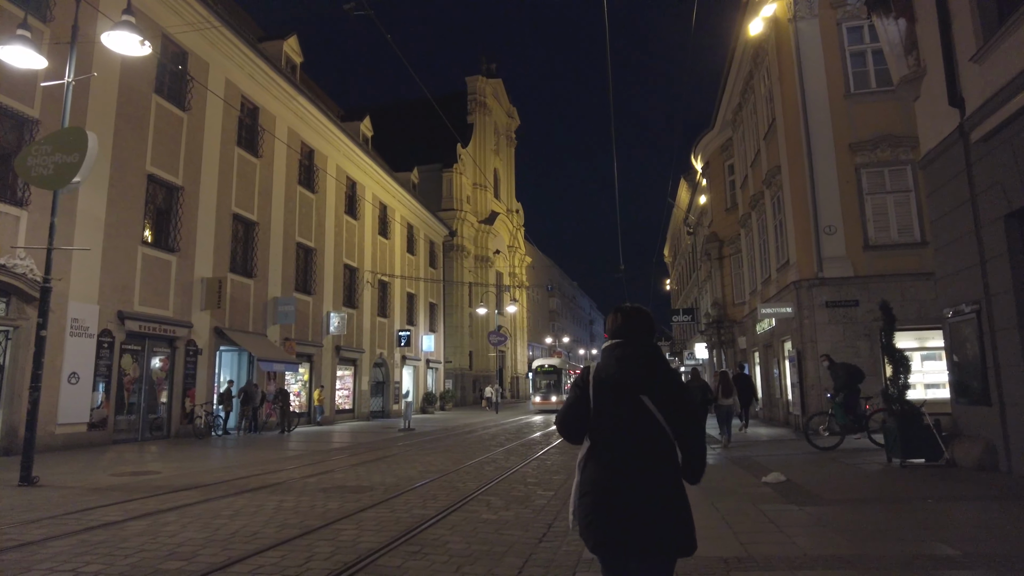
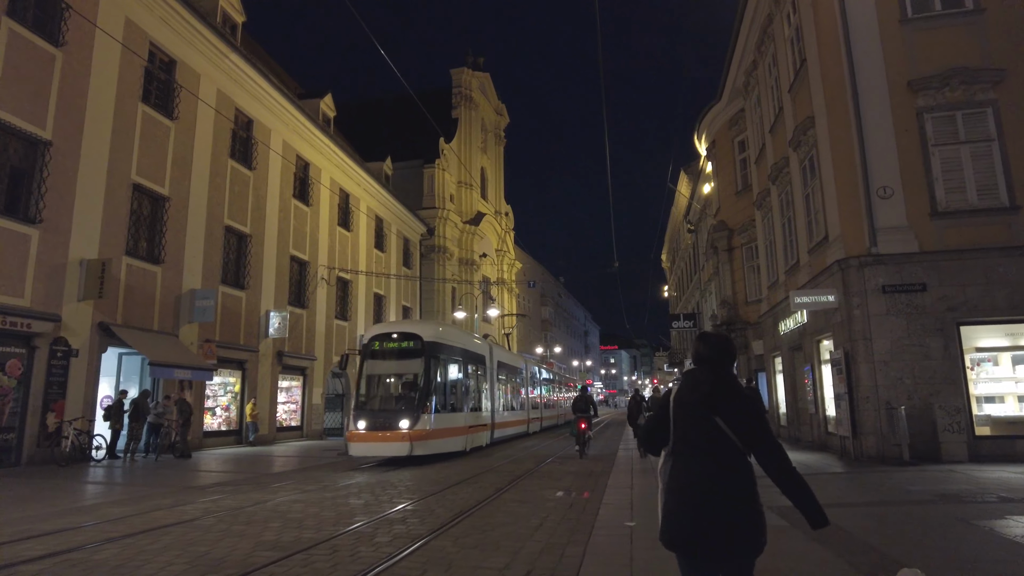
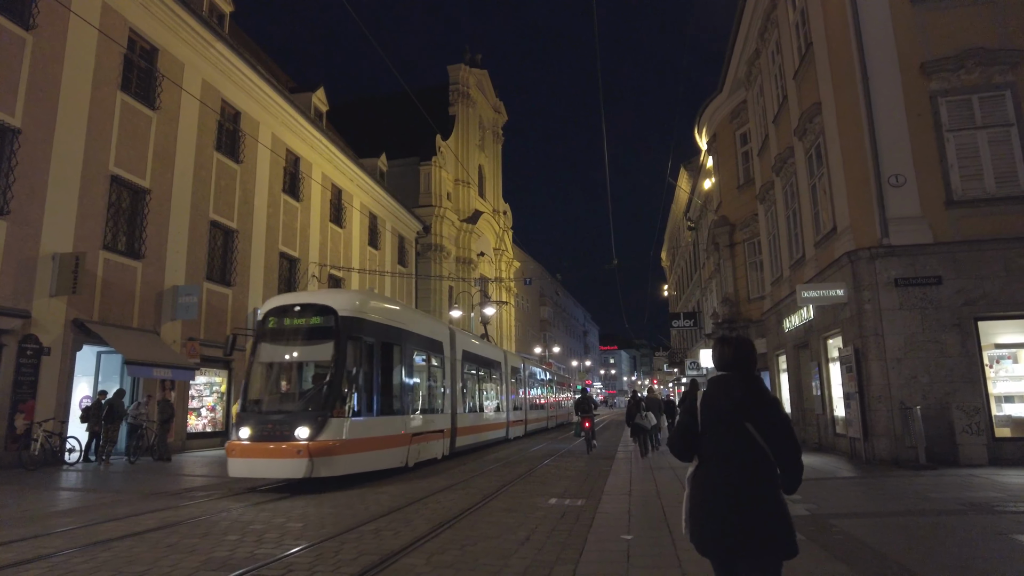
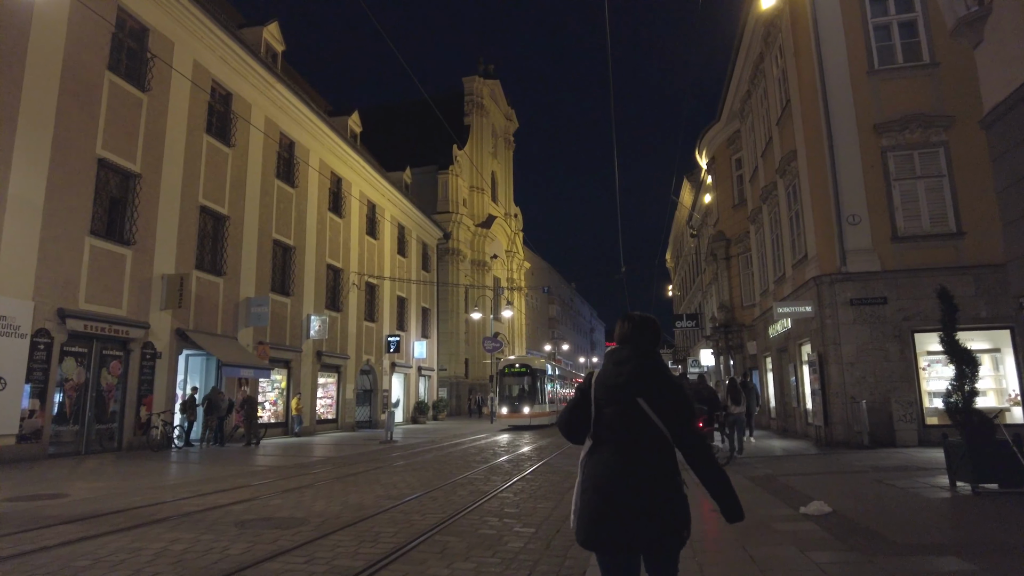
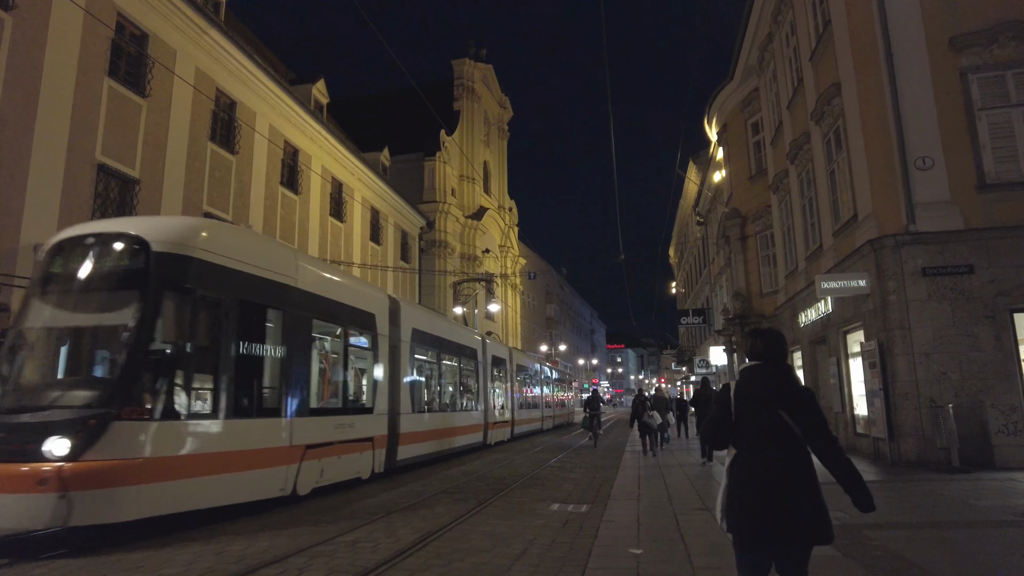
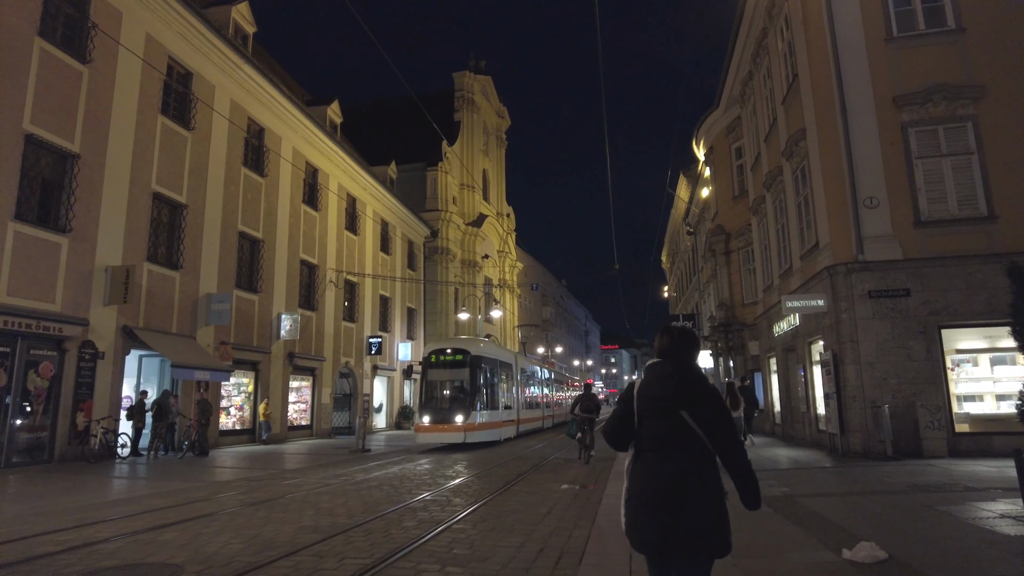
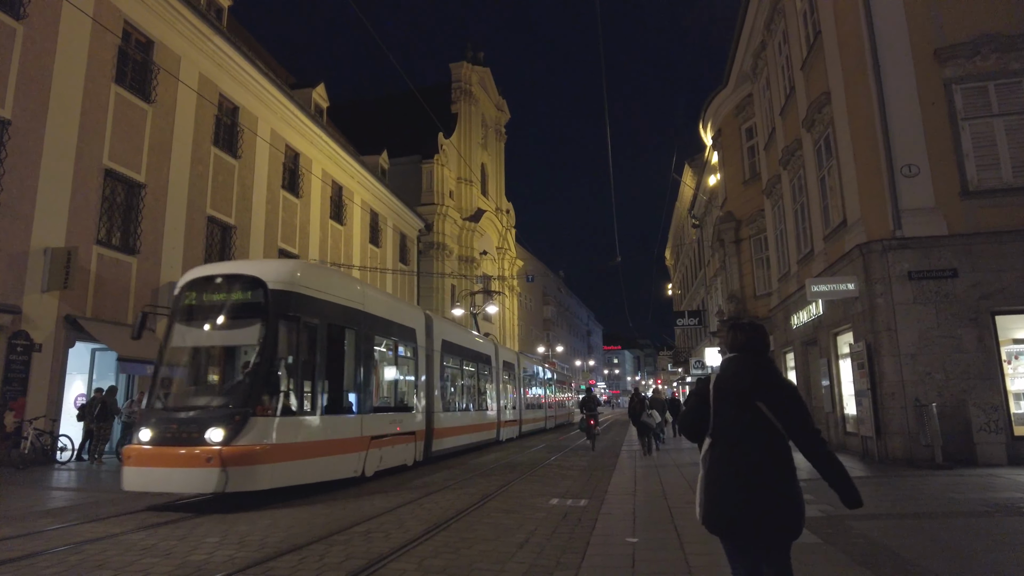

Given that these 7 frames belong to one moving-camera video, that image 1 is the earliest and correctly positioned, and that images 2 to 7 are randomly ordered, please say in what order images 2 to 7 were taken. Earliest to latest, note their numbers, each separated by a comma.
4, 6, 2, 3, 7, 5
